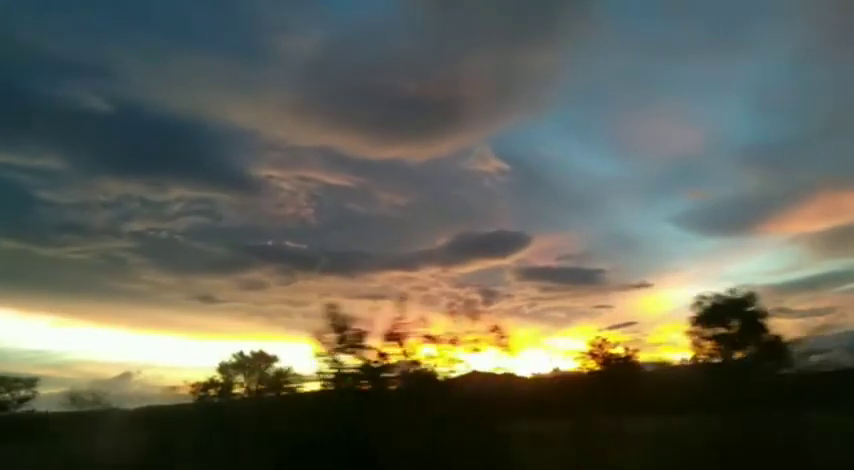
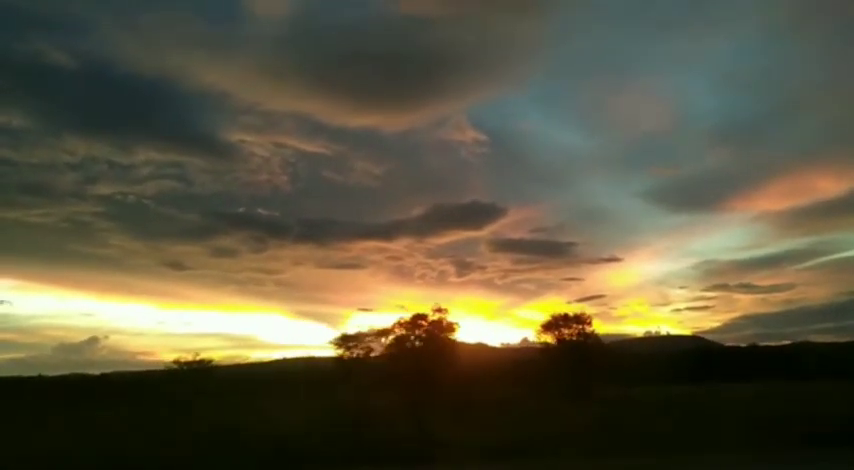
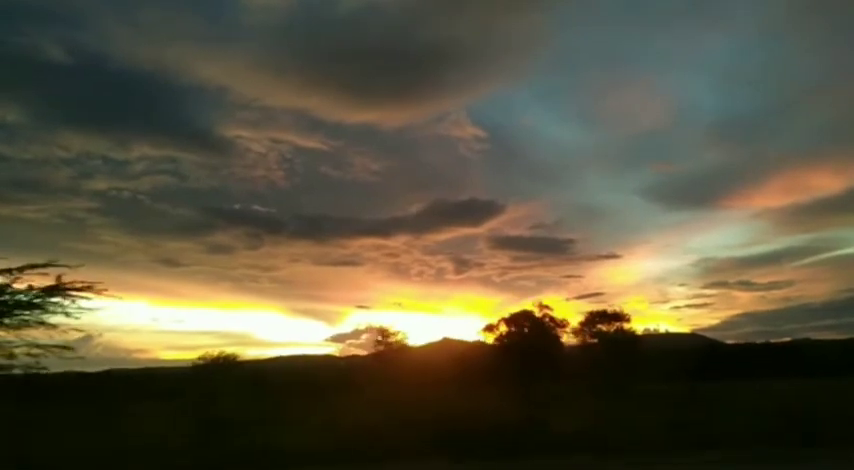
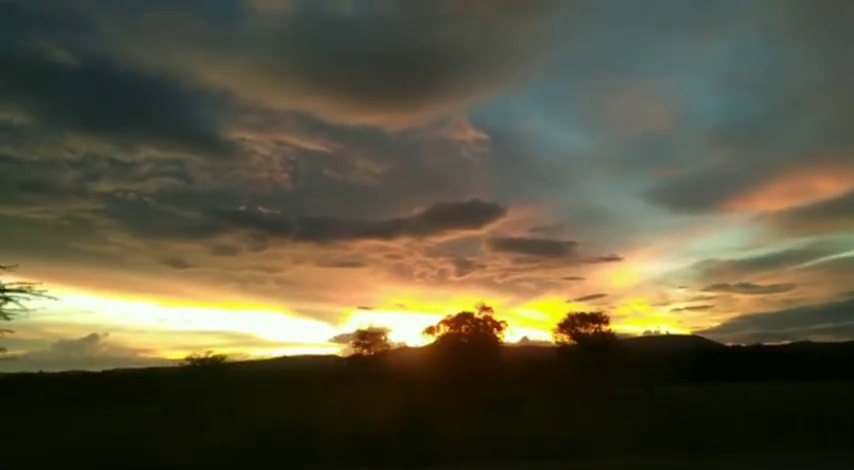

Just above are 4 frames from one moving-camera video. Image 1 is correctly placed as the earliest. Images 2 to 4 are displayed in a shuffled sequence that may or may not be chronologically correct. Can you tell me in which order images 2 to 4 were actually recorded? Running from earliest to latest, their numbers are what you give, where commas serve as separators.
2, 4, 3
